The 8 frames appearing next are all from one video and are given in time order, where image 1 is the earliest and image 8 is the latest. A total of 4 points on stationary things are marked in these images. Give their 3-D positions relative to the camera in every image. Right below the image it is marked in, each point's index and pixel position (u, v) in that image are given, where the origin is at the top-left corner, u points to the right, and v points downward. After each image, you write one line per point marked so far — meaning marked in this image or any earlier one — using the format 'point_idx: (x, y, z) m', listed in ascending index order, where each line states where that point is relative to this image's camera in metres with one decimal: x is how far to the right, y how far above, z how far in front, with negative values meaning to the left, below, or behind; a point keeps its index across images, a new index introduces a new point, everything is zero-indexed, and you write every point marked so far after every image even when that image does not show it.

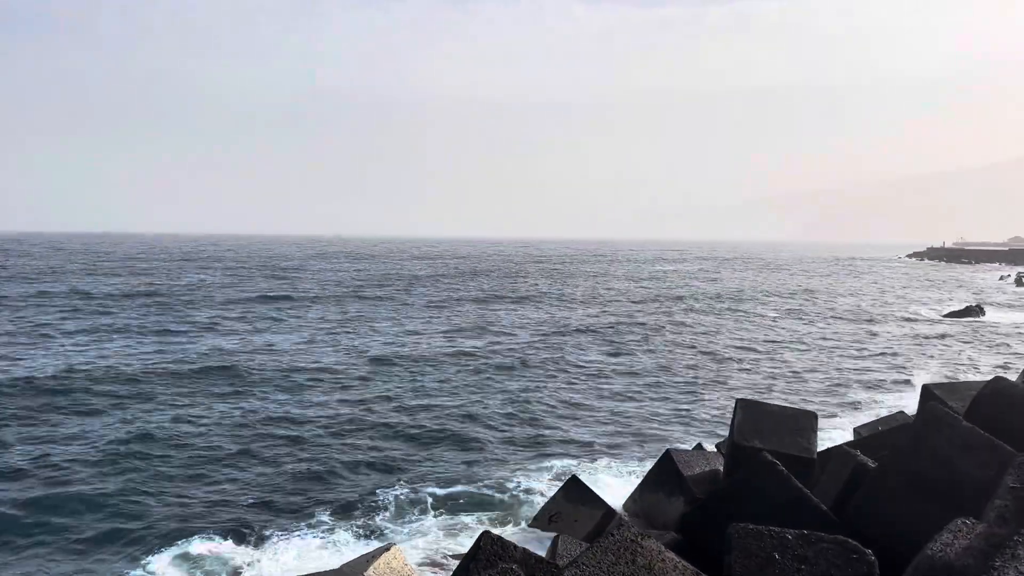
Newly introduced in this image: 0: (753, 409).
0: (+2.4, -1.2, +7.8) m
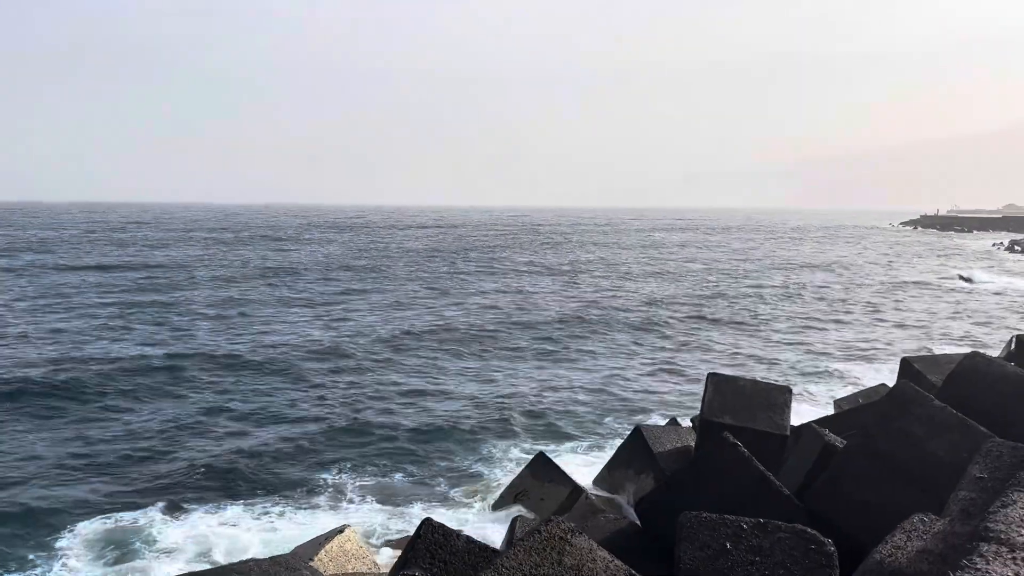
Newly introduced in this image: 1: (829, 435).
0: (+2.0, -0.9, +7.5) m
1: (+2.2, -1.0, +5.6) m
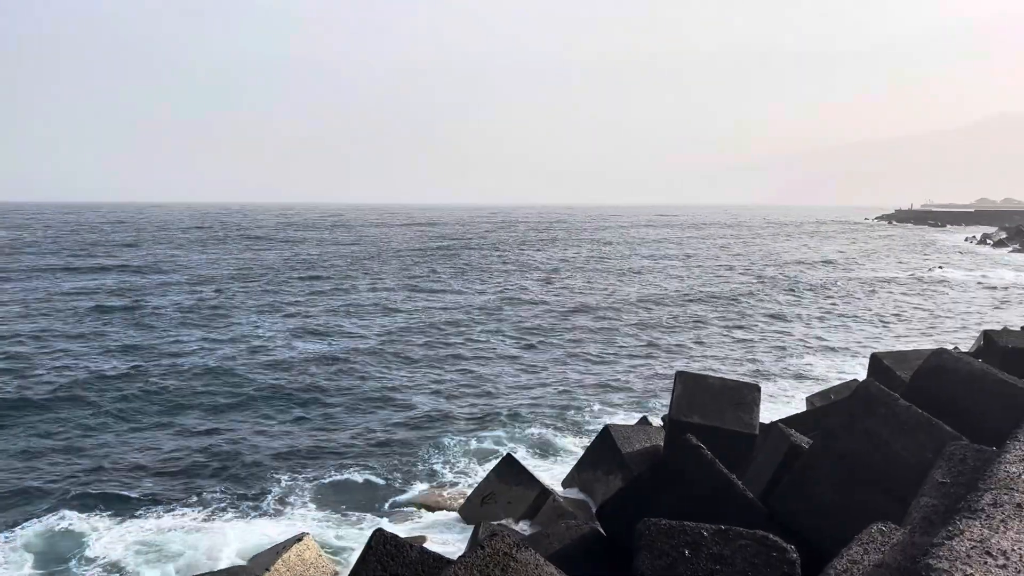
0: (+1.7, -0.9, +7.3) m
1: (+1.9, -1.0, +5.5) m
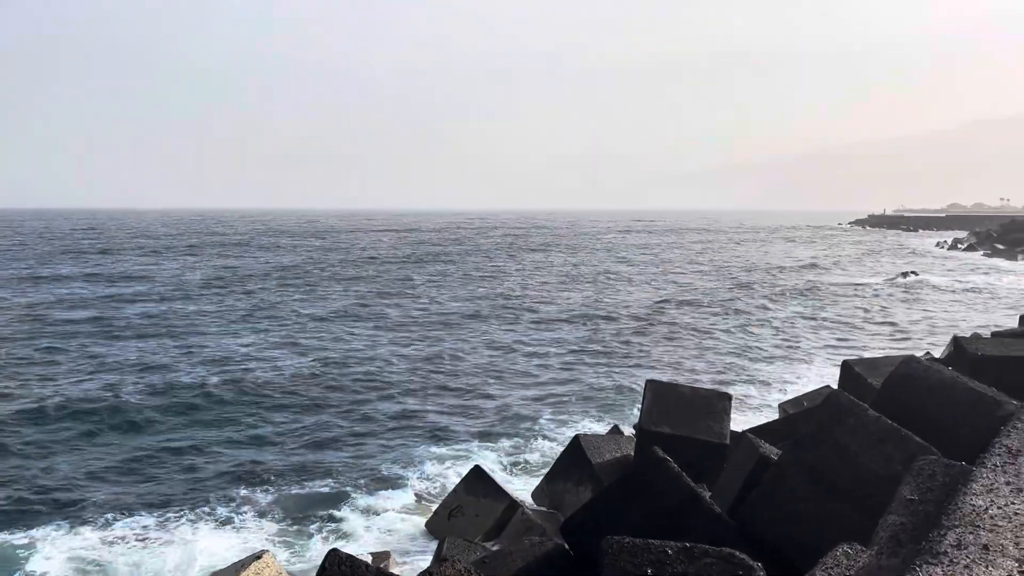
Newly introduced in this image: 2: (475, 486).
0: (+1.4, -0.9, +7.2) m
1: (+1.7, -1.1, +5.4) m
2: (-0.3, -1.9, +7.5) m
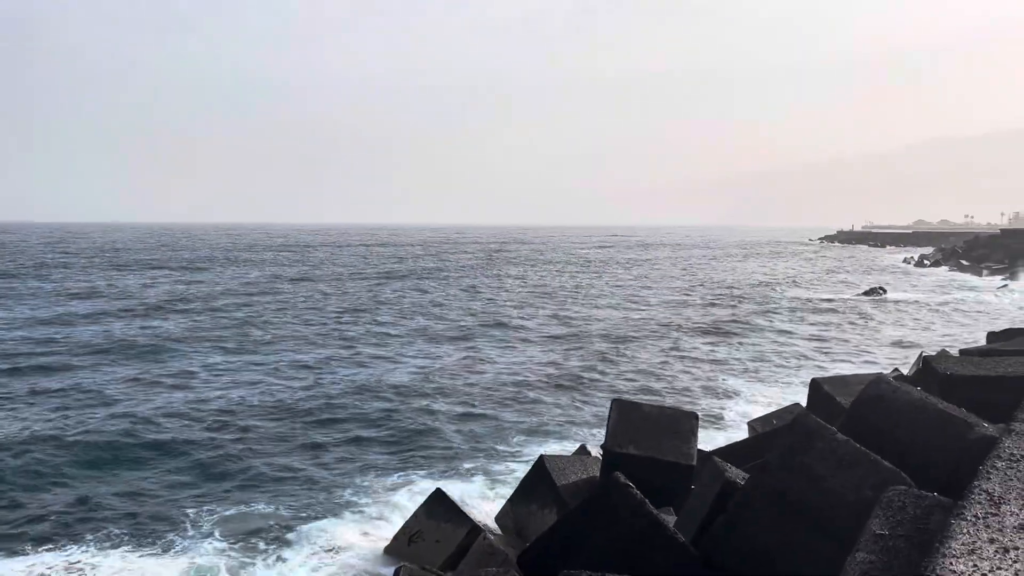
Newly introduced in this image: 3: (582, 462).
0: (+1.0, -1.1, +7.0) m
1: (+1.4, -1.2, +5.2) m
2: (-0.7, -2.0, +7.2) m
3: (+0.7, -1.7, +7.8) m
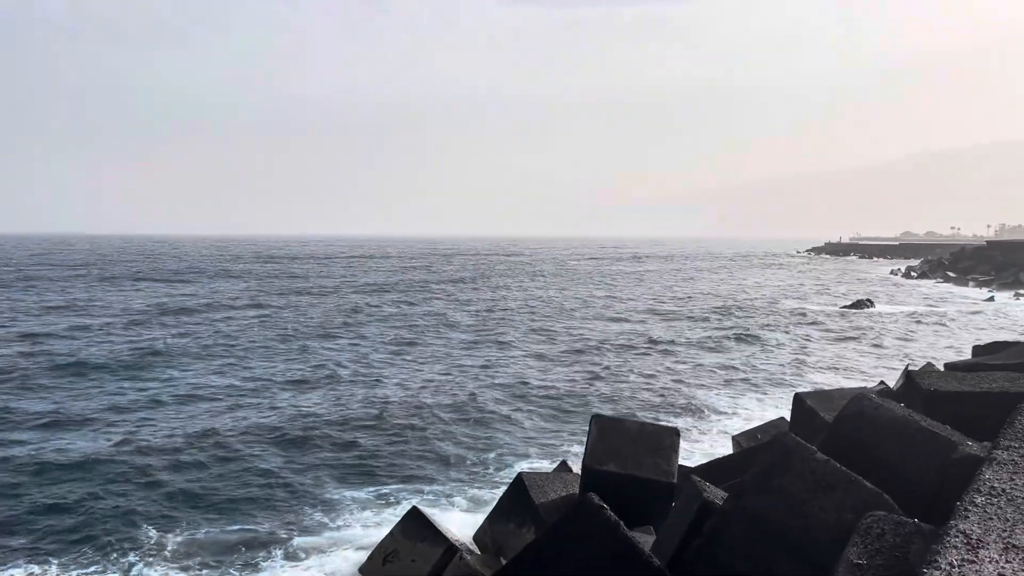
0: (+0.9, -1.2, +6.8) m
1: (+1.2, -1.3, +5.0) m
2: (-0.9, -2.1, +7.0) m
3: (+0.5, -1.8, +7.7) m
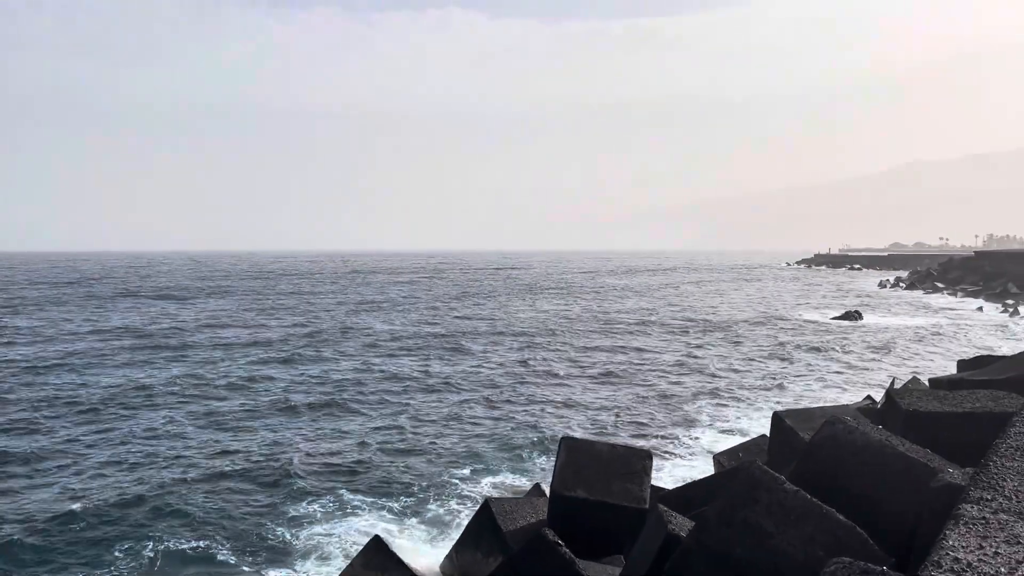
0: (+0.6, -1.3, +6.5) m
1: (+0.9, -1.3, +4.7) m
2: (-1.2, -2.3, +6.7) m
3: (+0.2, -2.0, +7.3) m
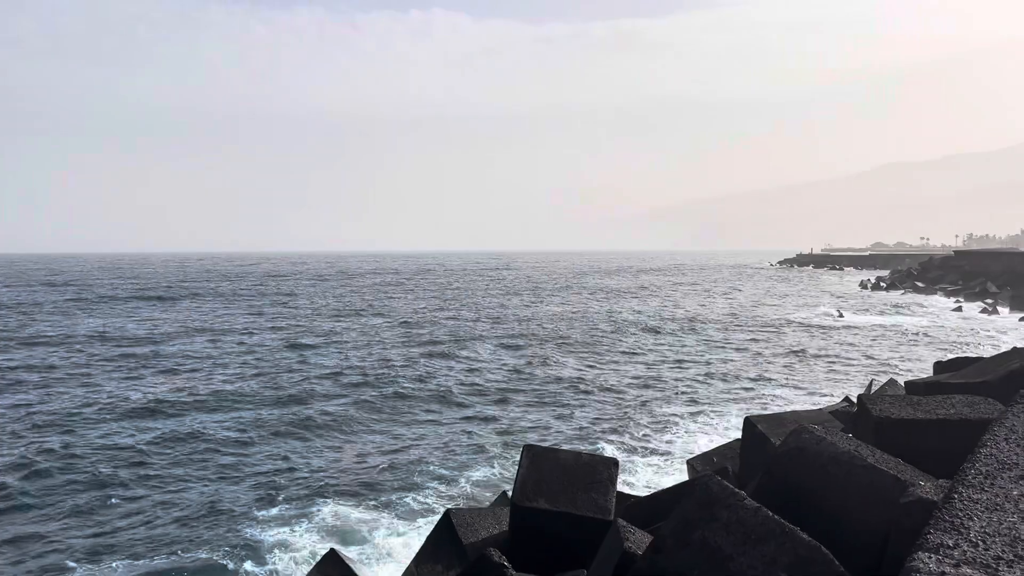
0: (+0.2, -1.3, +6.2) m
1: (+0.7, -1.3, +4.4) m
2: (-1.5, -2.3, +6.3) m
3: (-0.1, -2.0, +7.0) m
